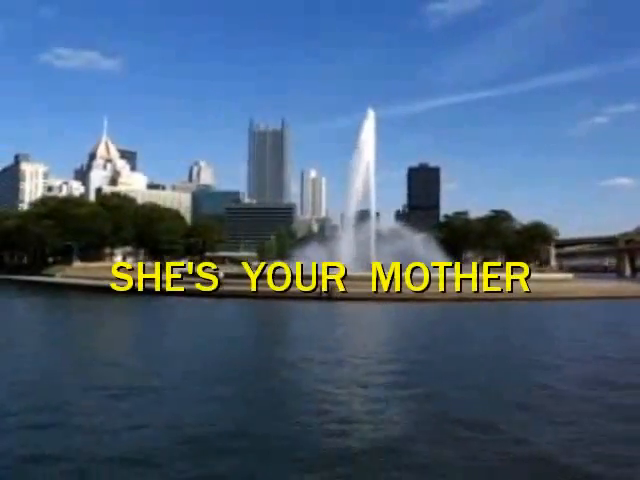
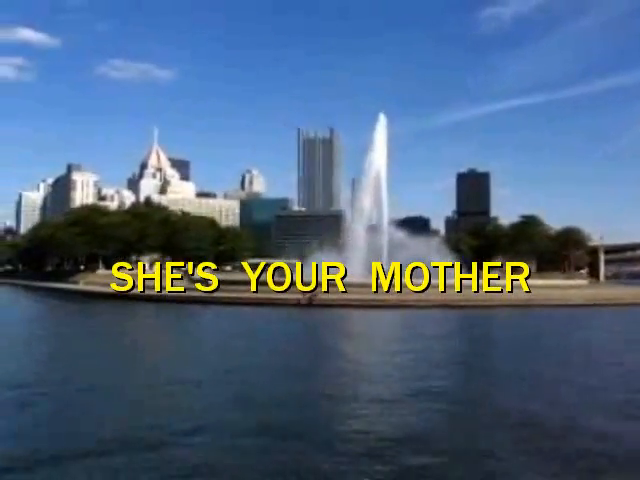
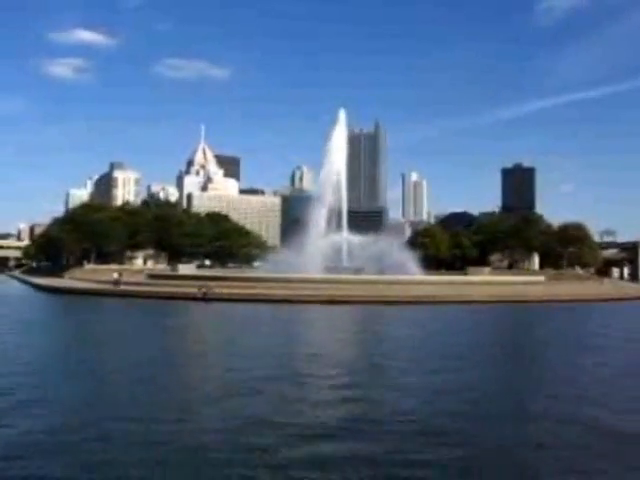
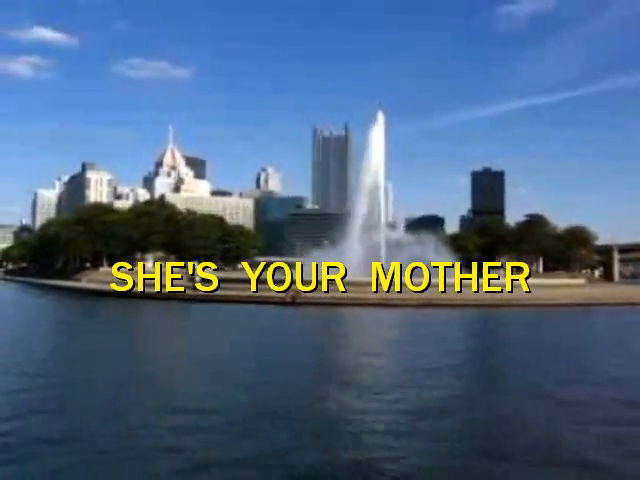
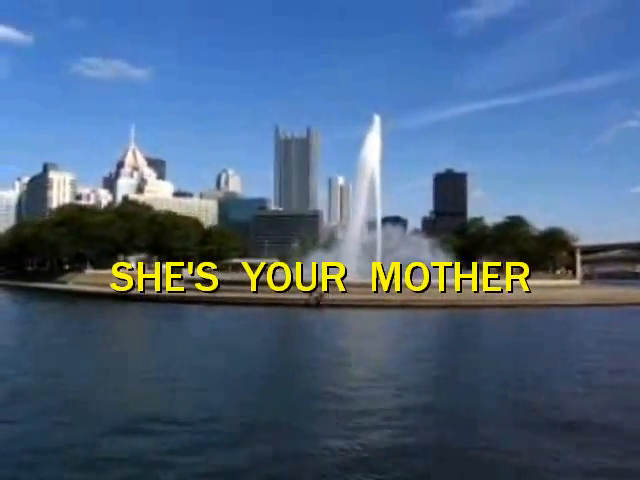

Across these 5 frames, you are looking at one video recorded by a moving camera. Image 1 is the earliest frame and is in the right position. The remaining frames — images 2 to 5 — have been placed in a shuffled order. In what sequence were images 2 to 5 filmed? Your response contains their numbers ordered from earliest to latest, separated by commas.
5, 2, 4, 3
